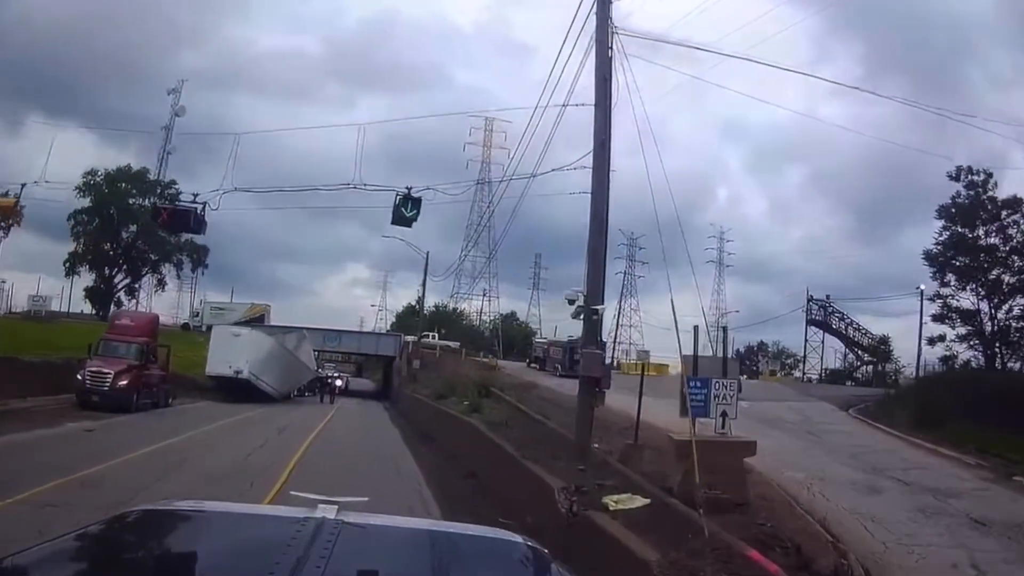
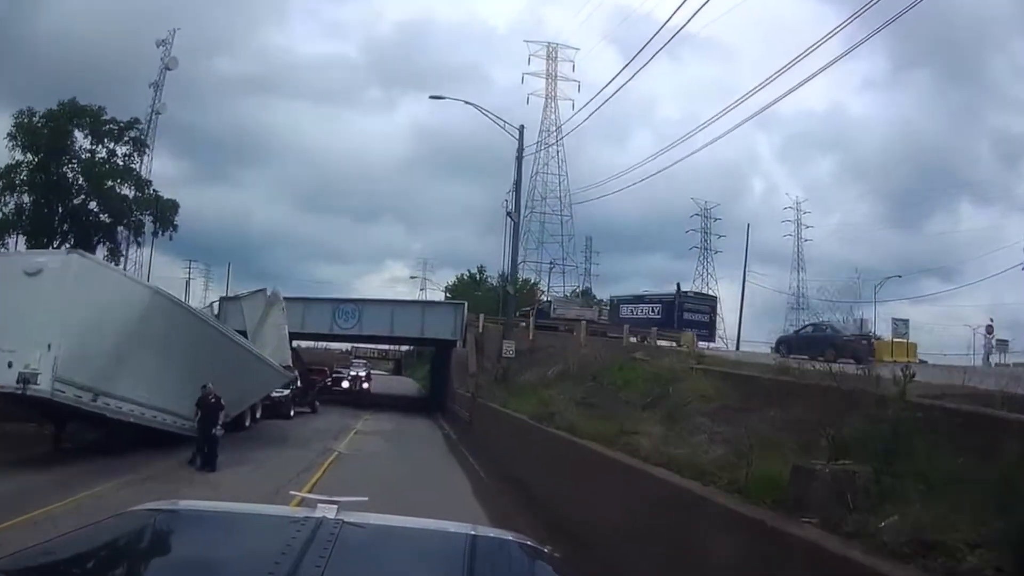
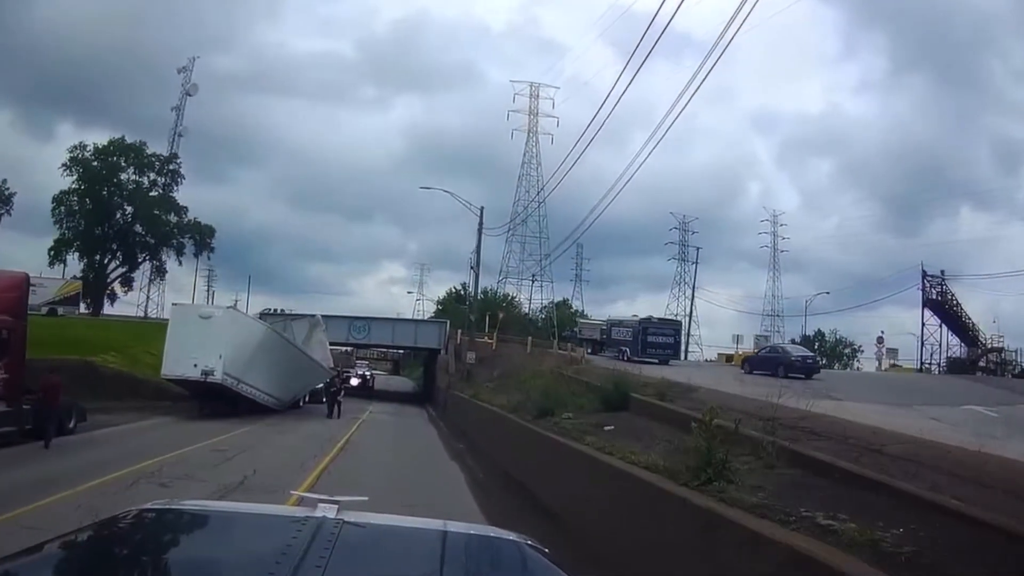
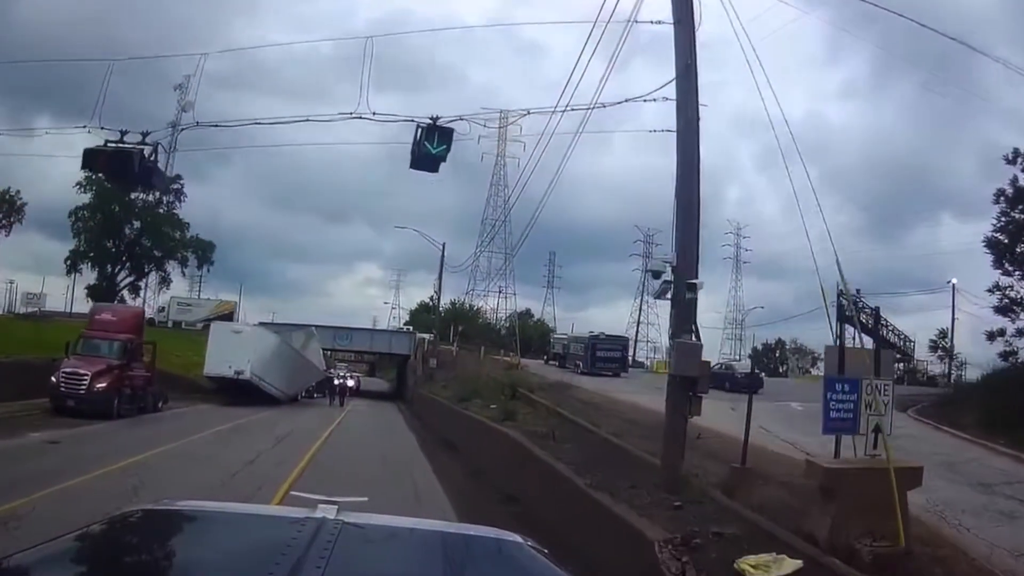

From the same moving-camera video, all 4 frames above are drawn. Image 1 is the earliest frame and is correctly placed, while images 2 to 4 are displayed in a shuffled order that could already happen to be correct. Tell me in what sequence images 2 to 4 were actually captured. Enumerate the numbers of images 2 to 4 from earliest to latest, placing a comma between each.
4, 3, 2
